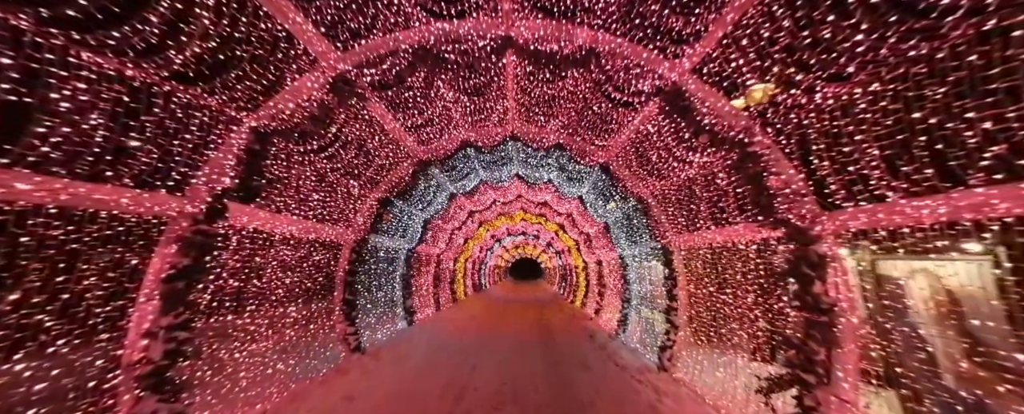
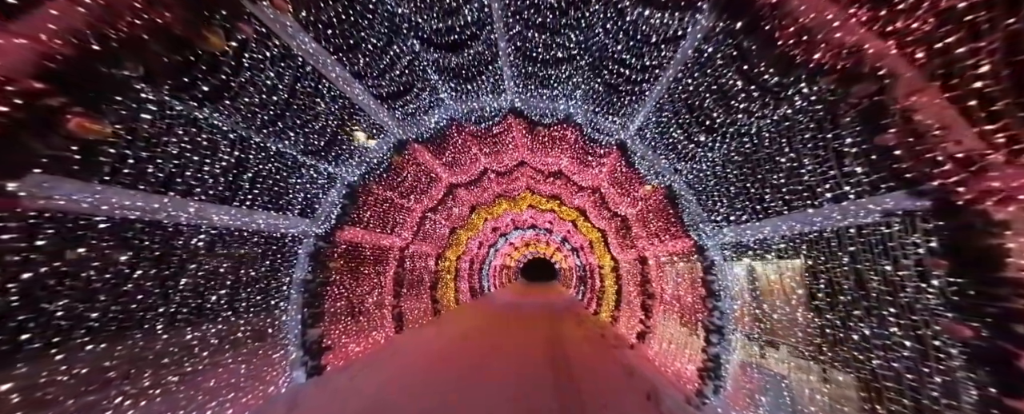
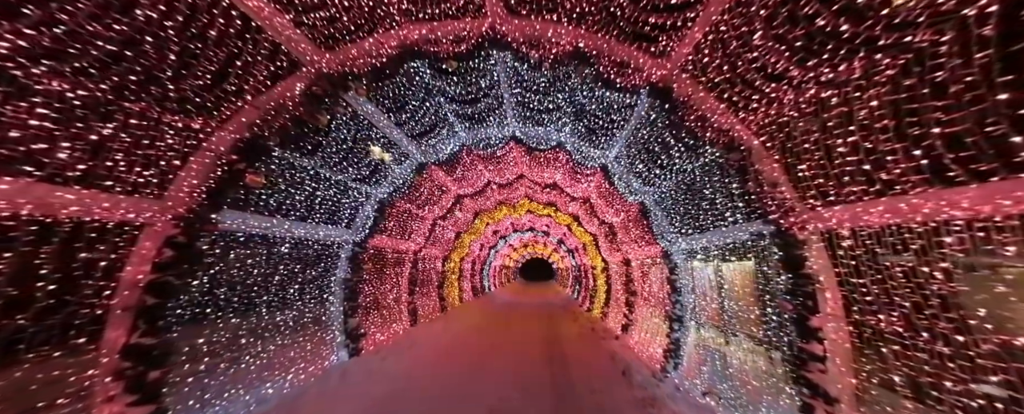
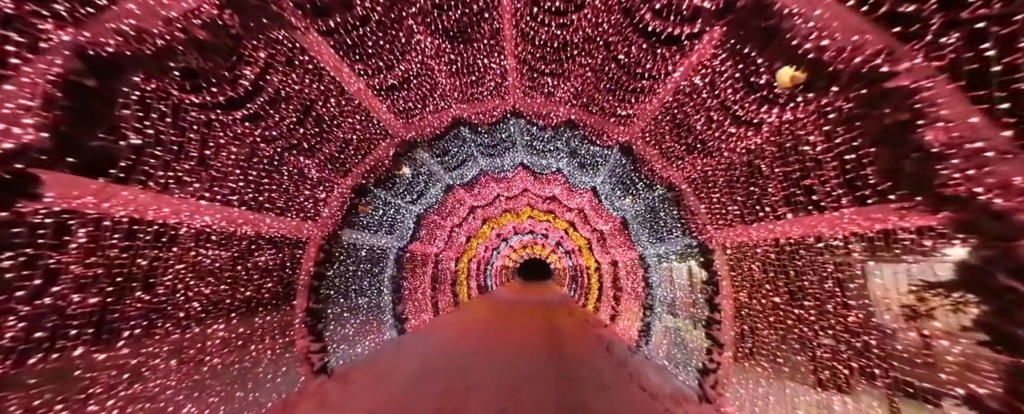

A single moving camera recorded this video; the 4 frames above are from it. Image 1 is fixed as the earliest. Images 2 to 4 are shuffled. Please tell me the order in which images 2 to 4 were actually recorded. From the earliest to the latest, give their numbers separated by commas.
4, 3, 2
